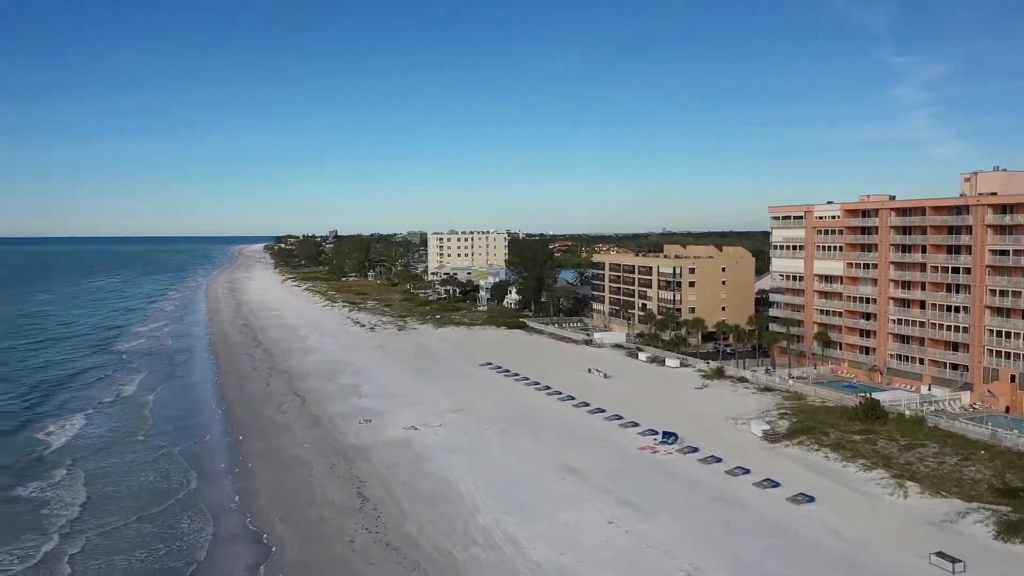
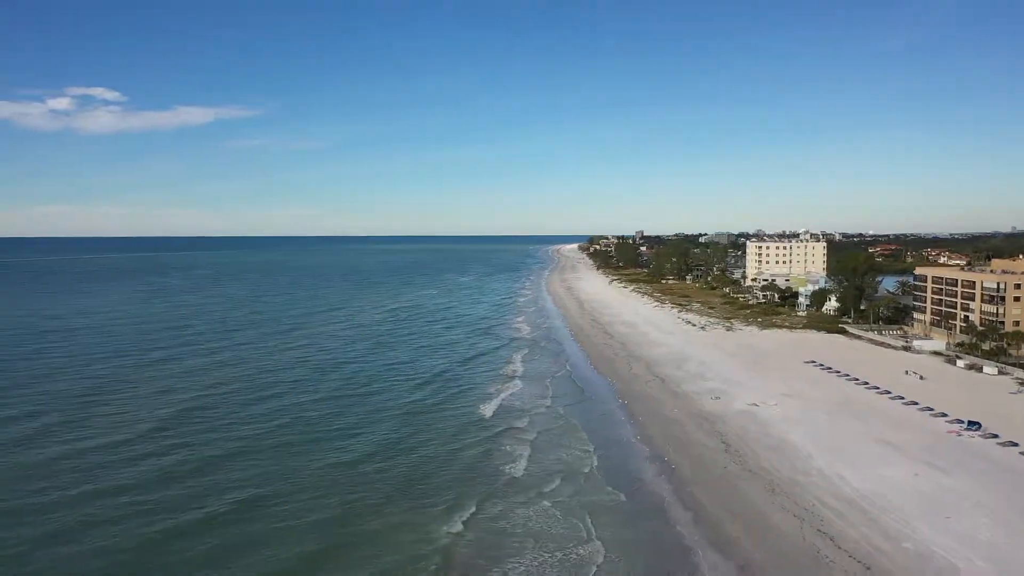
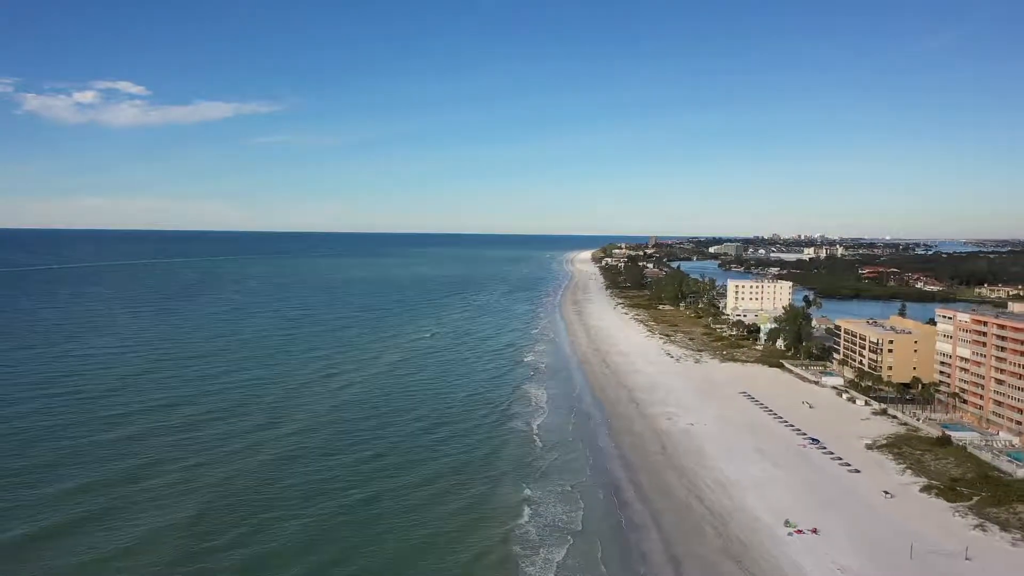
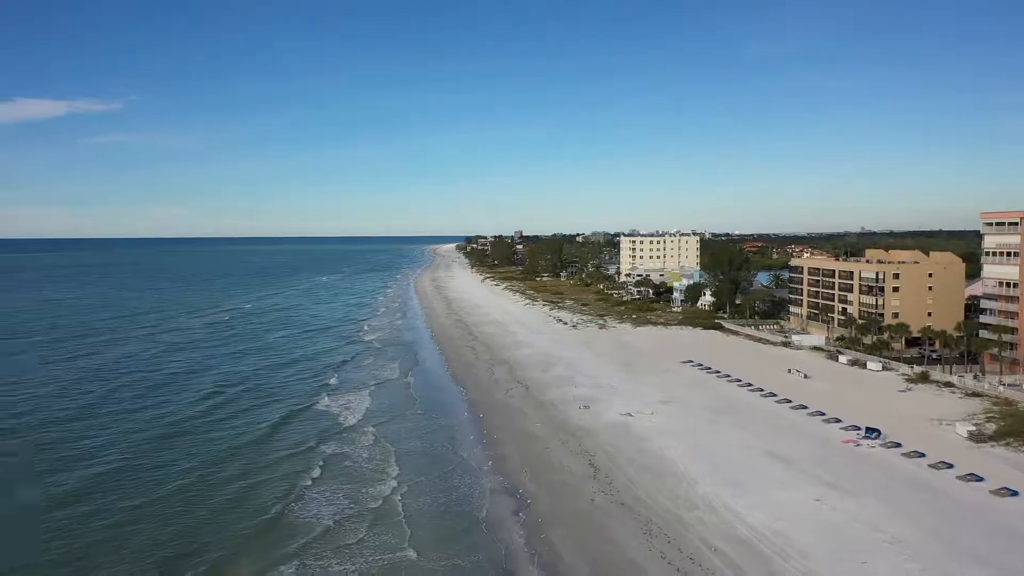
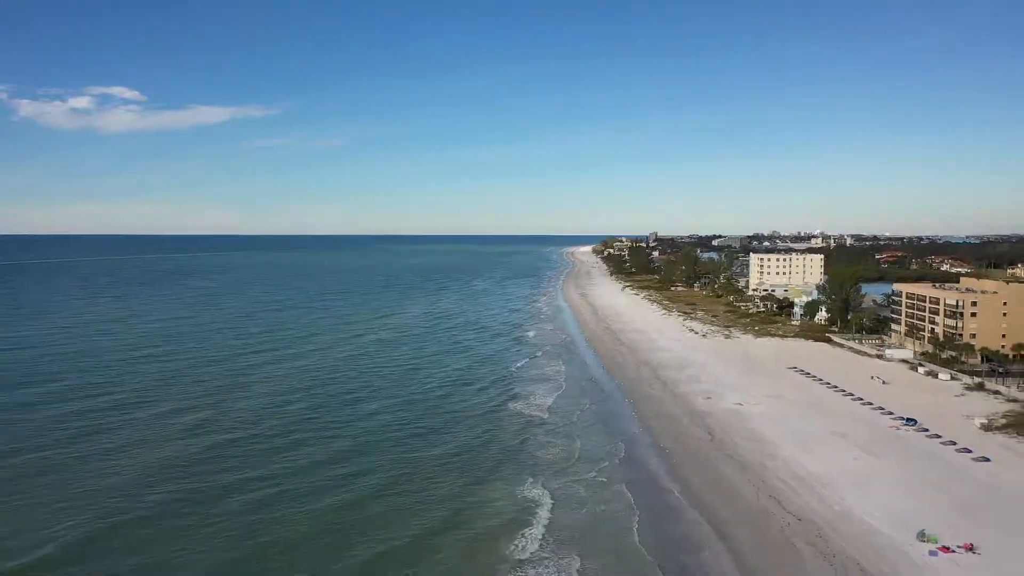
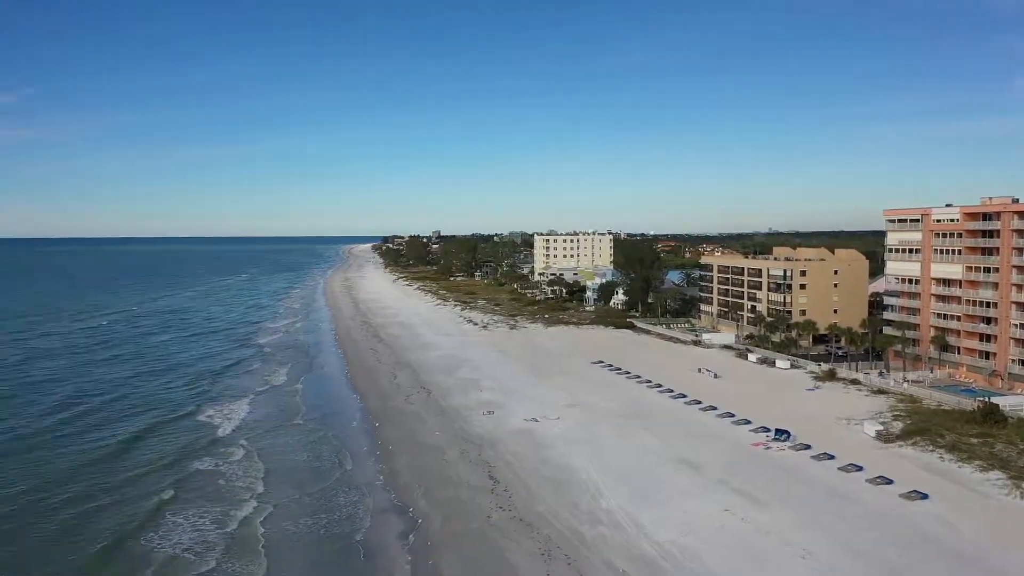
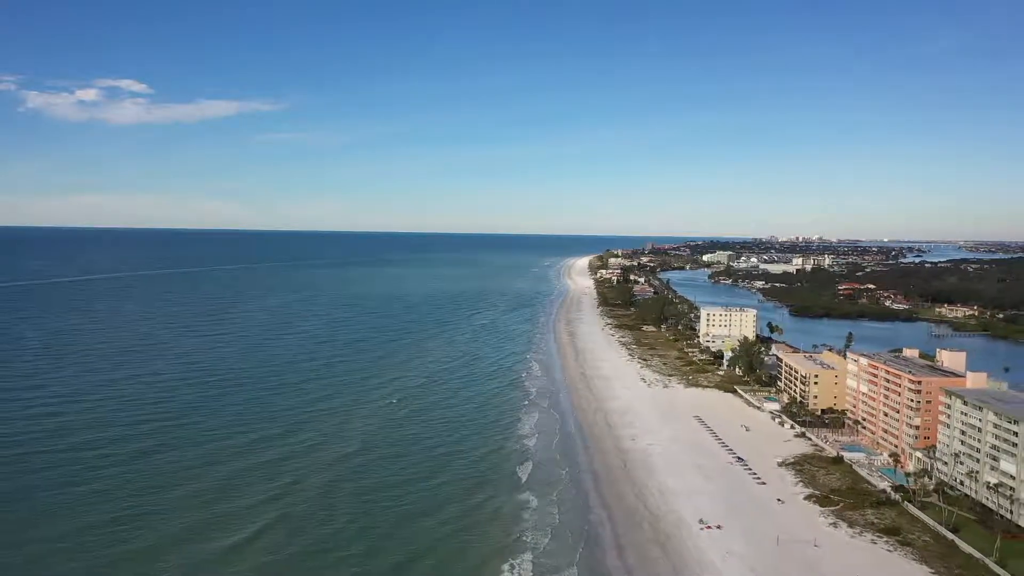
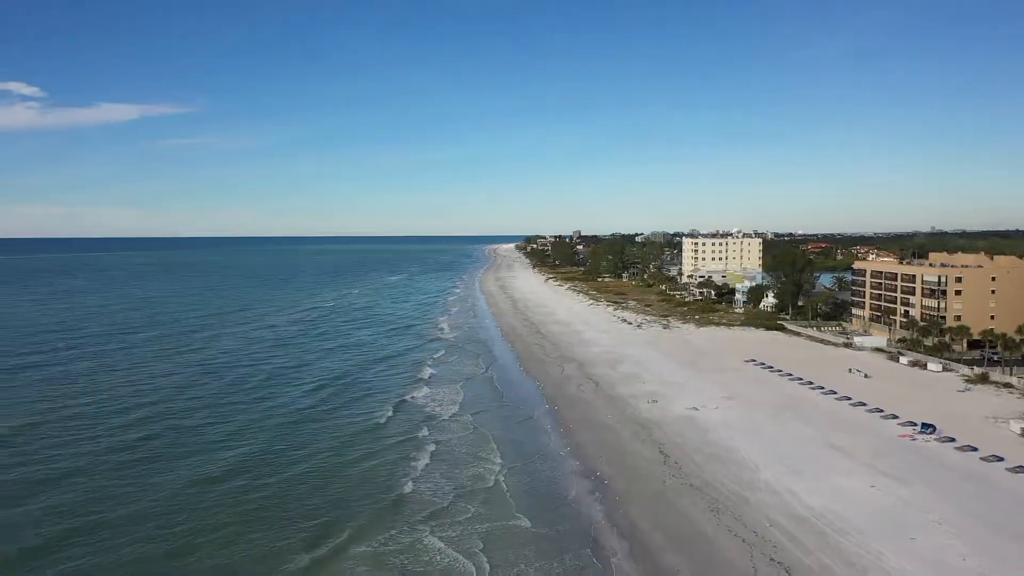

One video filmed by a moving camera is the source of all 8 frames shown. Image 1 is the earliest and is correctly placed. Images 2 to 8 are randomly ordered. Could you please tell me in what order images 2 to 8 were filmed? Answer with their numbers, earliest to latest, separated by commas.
6, 4, 8, 2, 5, 3, 7
